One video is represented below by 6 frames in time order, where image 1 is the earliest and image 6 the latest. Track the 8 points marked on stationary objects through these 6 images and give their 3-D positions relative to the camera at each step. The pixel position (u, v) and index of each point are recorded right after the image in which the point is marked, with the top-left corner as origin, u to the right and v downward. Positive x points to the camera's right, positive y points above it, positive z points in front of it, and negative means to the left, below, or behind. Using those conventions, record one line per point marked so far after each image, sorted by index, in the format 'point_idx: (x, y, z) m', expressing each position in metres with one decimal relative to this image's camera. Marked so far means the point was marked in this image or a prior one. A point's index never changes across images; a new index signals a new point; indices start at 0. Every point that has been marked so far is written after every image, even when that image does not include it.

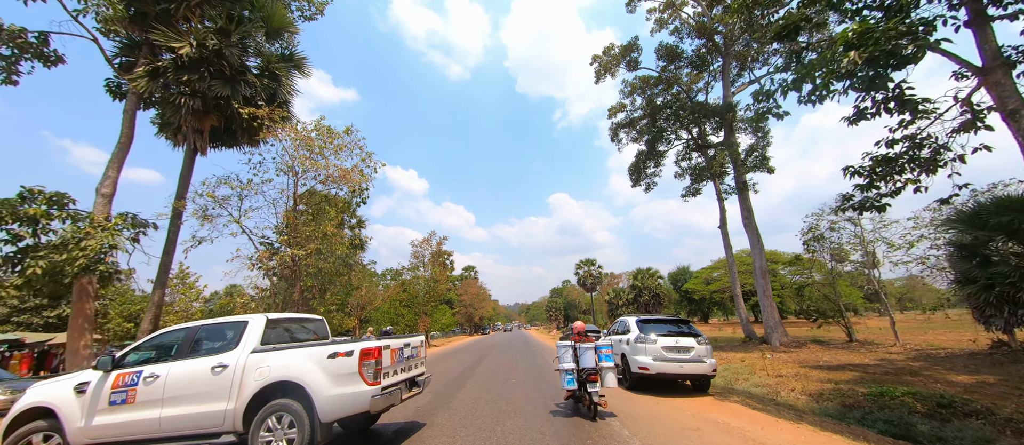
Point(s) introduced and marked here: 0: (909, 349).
0: (+16.9, -5.4, +14.6) m
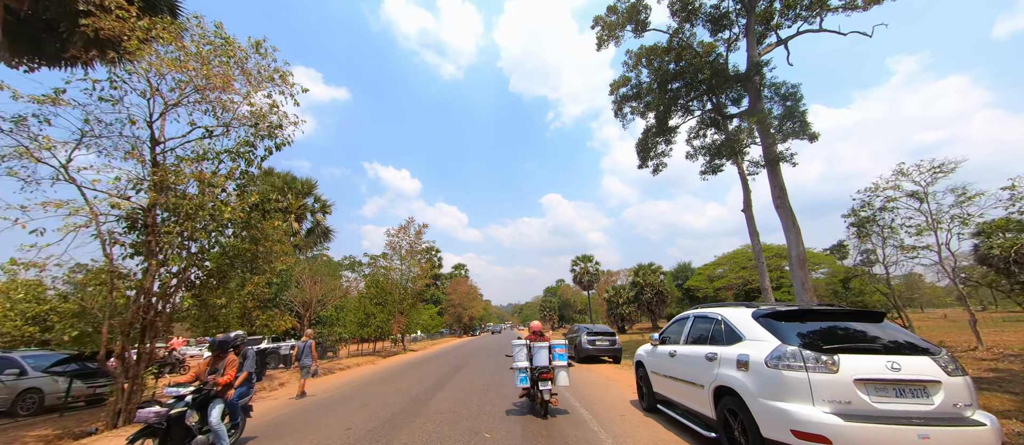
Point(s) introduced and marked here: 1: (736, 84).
0: (+16.4, -4.4, +11.6) m
1: (+12.7, +7.9, +19.6) m
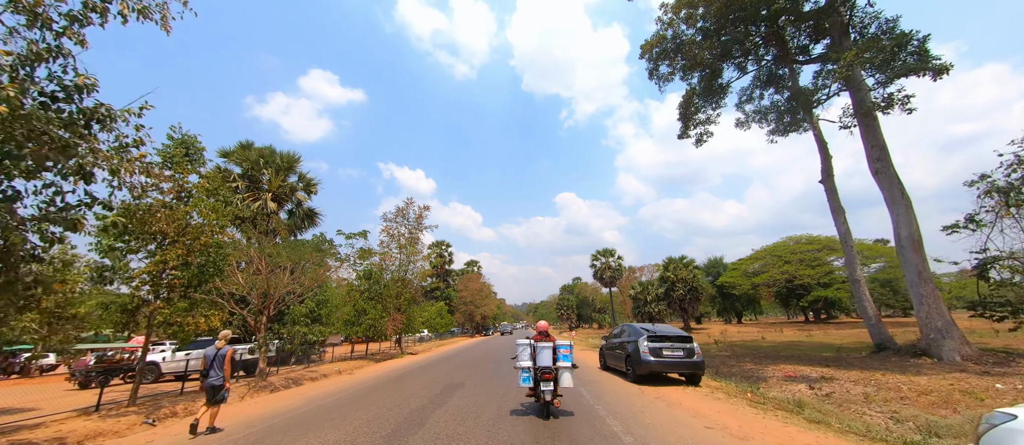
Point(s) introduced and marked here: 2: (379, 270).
0: (+16.8, -3.3, +7.5) m
1: (+13.4, +9.0, +15.6) m
2: (-7.2, -2.6, +18.5) m
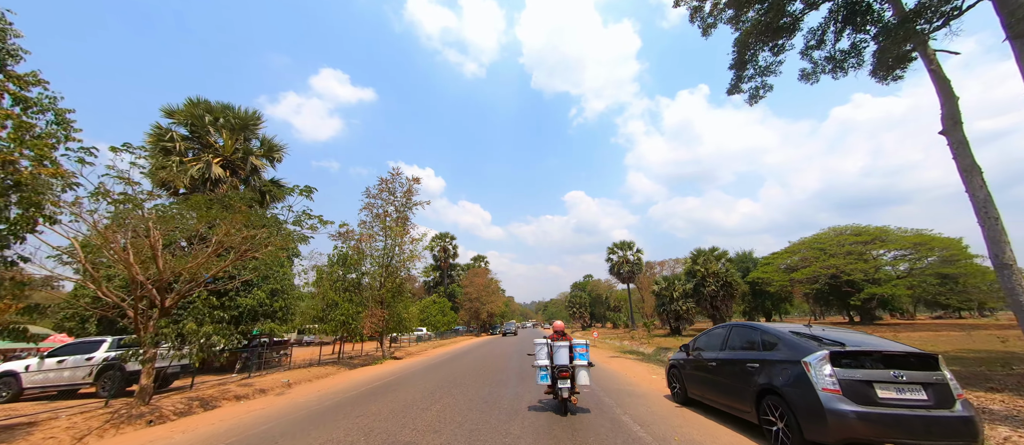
0: (+16.9, -2.2, +3.4) m
1: (+13.7, +10.1, +11.6) m
2: (-6.8, -1.4, +15.0) m
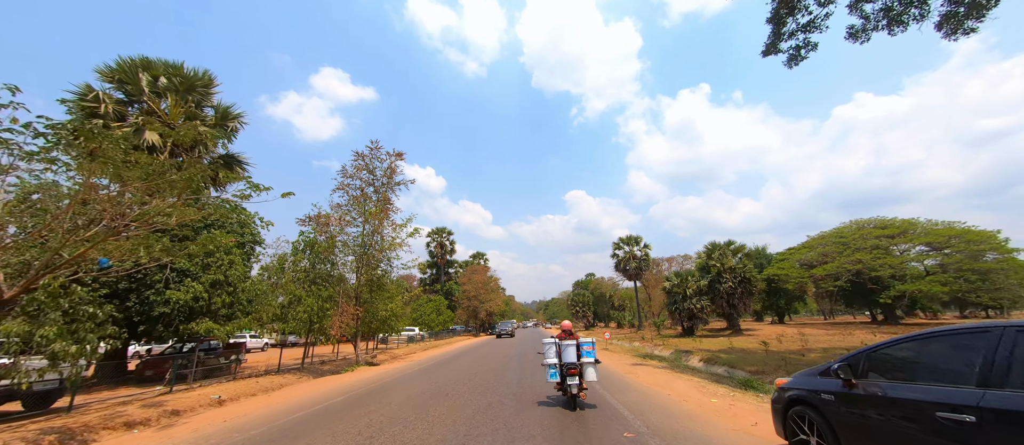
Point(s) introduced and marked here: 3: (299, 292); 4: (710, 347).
0: (+16.8, -1.5, +1.0) m
1: (+13.6, +10.8, +9.2) m
2: (-6.9, -0.7, +12.7) m
3: (-7.1, -2.4, +11.7) m
4: (+10.9, -6.9, +19.1) m
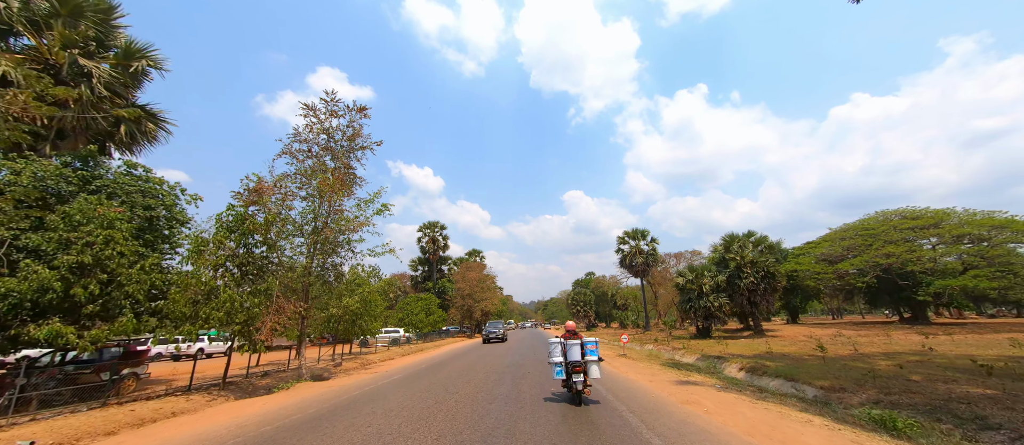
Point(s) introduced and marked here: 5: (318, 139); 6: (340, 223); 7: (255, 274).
0: (+16.7, -0.7, -1.8) m
1: (+13.5, +11.6, +6.4) m
2: (-7.1, +0.1, +9.8) m
3: (-7.3, -1.5, +8.7) m
4: (+10.7, -6.1, +16.2) m
5: (-6.4, +2.7, +11.5) m
6: (-5.4, 0.0, +10.8) m
7: (-7.0, -1.4, +9.5) m
